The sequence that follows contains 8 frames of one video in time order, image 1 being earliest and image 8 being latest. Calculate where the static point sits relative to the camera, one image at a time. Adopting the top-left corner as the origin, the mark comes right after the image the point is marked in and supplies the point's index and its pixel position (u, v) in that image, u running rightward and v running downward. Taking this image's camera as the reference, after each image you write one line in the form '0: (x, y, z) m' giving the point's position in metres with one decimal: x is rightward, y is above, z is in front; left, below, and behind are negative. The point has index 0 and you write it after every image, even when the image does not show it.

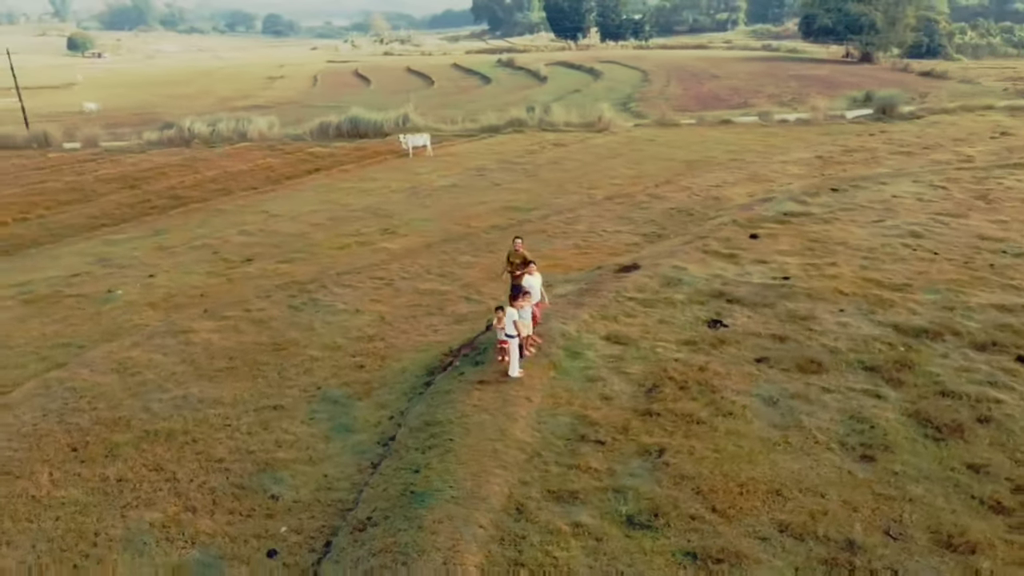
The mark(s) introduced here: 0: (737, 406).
0: (+2.7, -1.5, +10.2) m
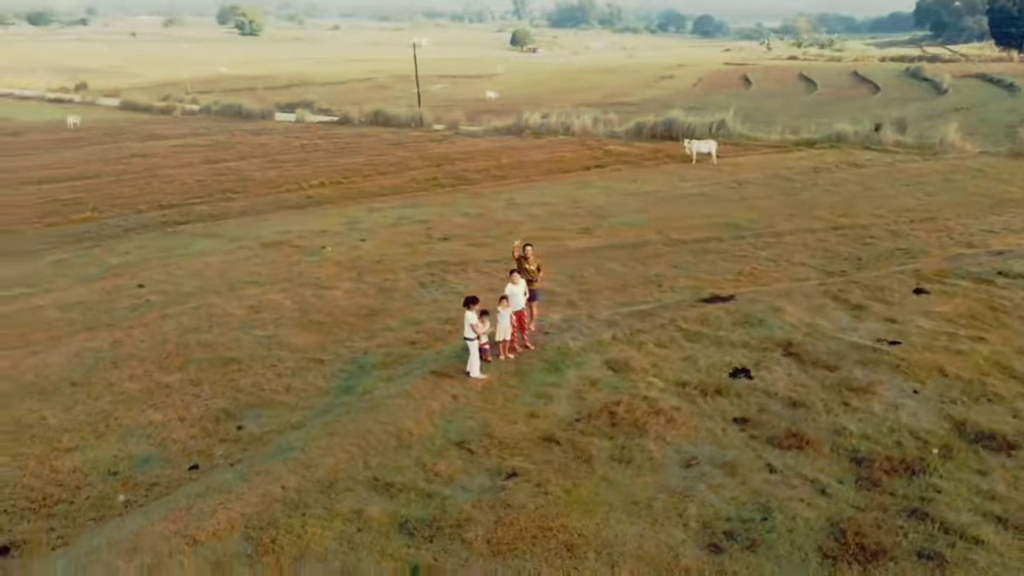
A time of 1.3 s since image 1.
0: (+1.4, -1.9, +9.3) m
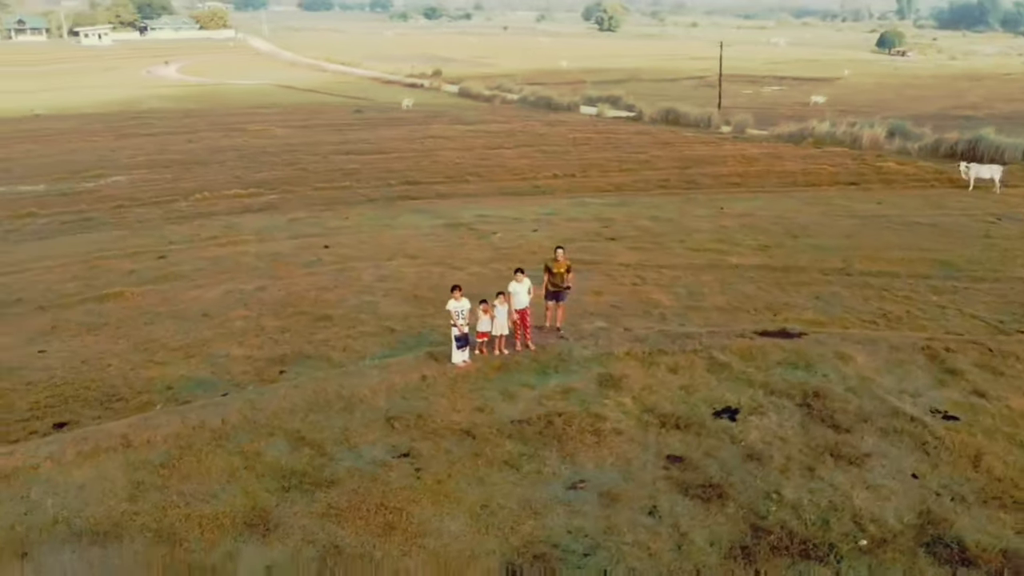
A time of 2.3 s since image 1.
0: (+0.2, -2.0, +9.2) m
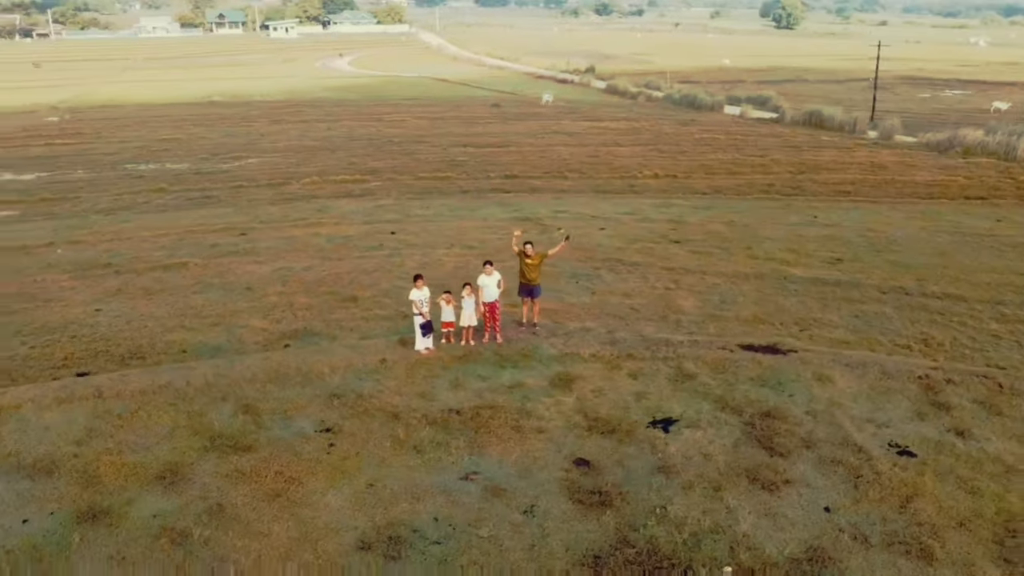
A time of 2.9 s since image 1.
0: (-0.9, -1.9, +9.4) m
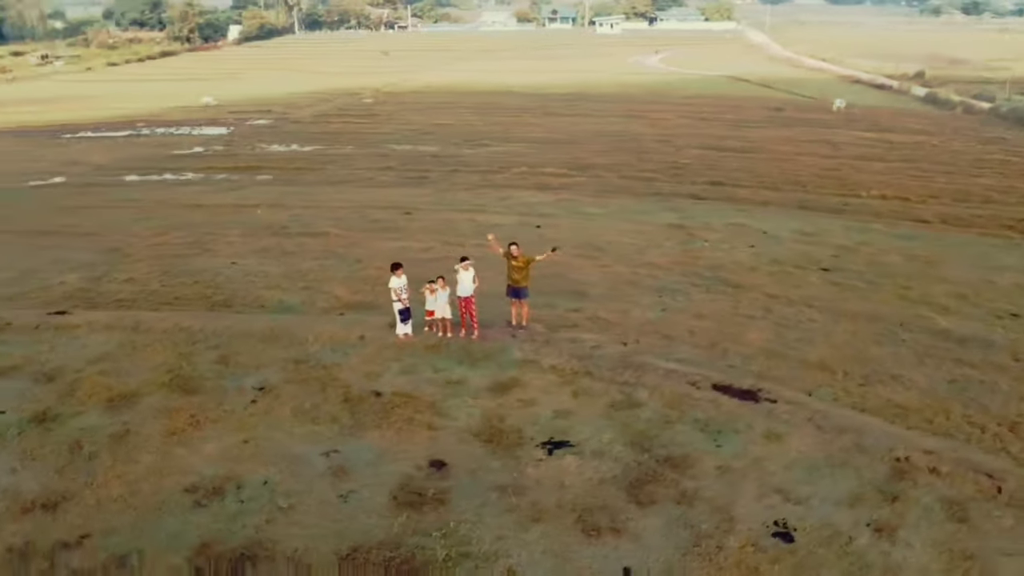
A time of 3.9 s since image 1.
0: (-2.3, -1.7, +10.0) m
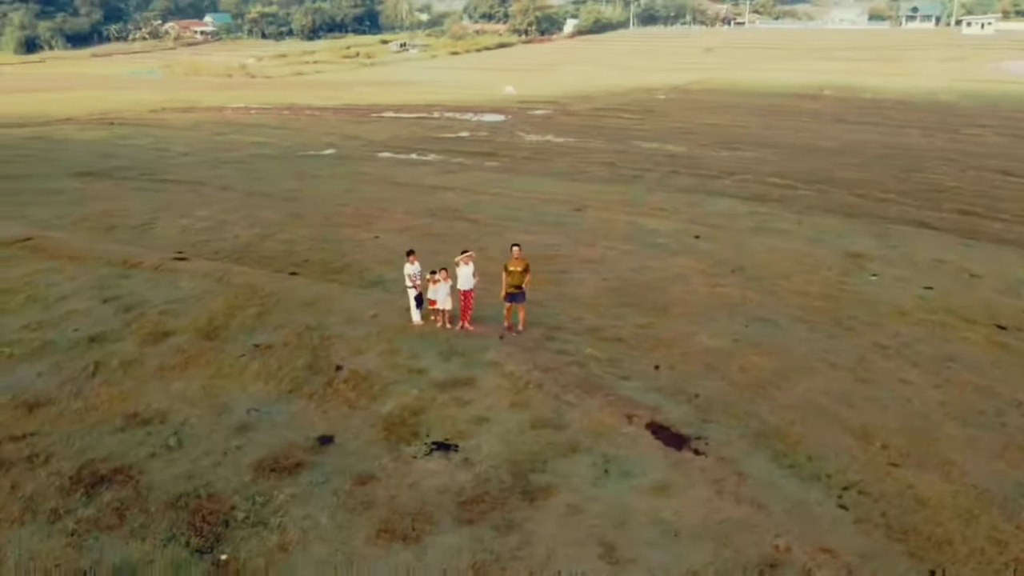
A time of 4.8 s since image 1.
0: (-3.3, -1.4, +11.0) m
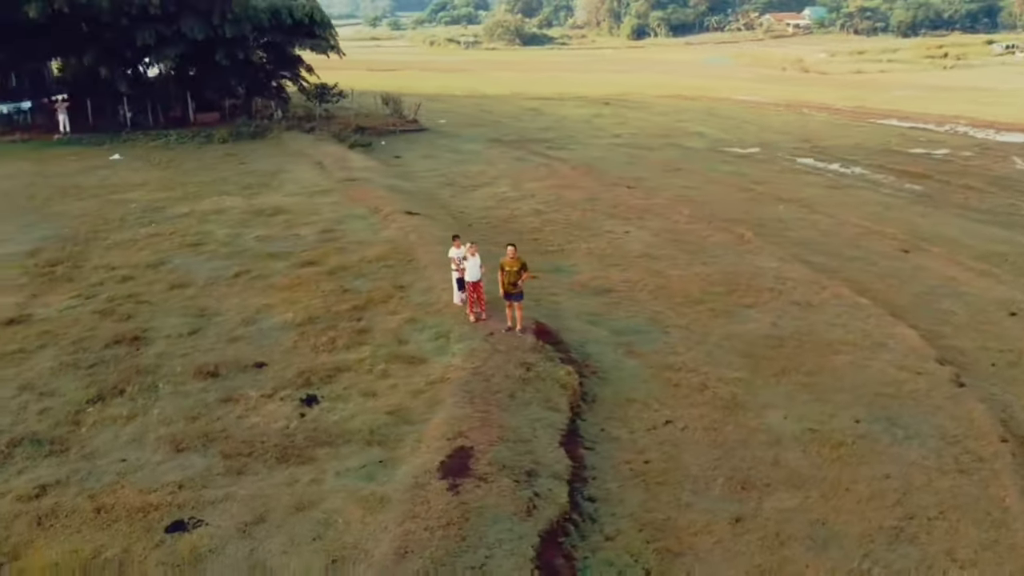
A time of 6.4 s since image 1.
0: (-3.6, -0.5, +13.2) m
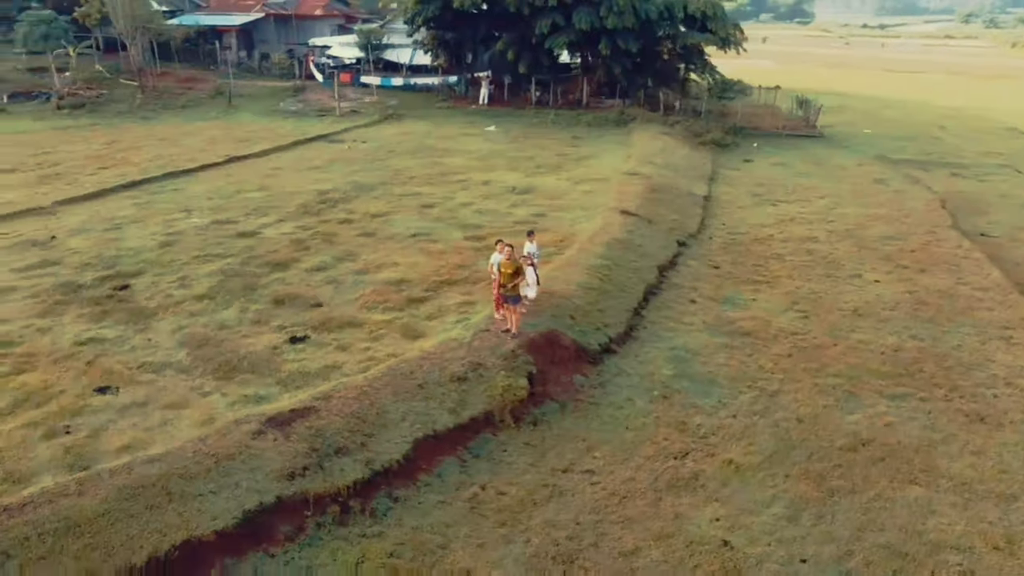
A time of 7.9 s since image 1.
0: (-2.3, +0.2, +15.0) m
